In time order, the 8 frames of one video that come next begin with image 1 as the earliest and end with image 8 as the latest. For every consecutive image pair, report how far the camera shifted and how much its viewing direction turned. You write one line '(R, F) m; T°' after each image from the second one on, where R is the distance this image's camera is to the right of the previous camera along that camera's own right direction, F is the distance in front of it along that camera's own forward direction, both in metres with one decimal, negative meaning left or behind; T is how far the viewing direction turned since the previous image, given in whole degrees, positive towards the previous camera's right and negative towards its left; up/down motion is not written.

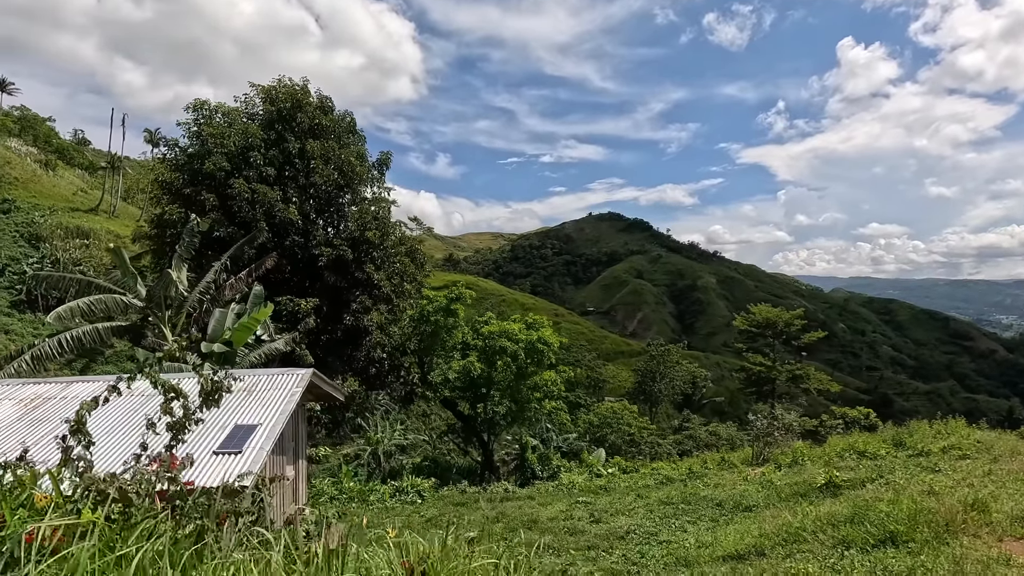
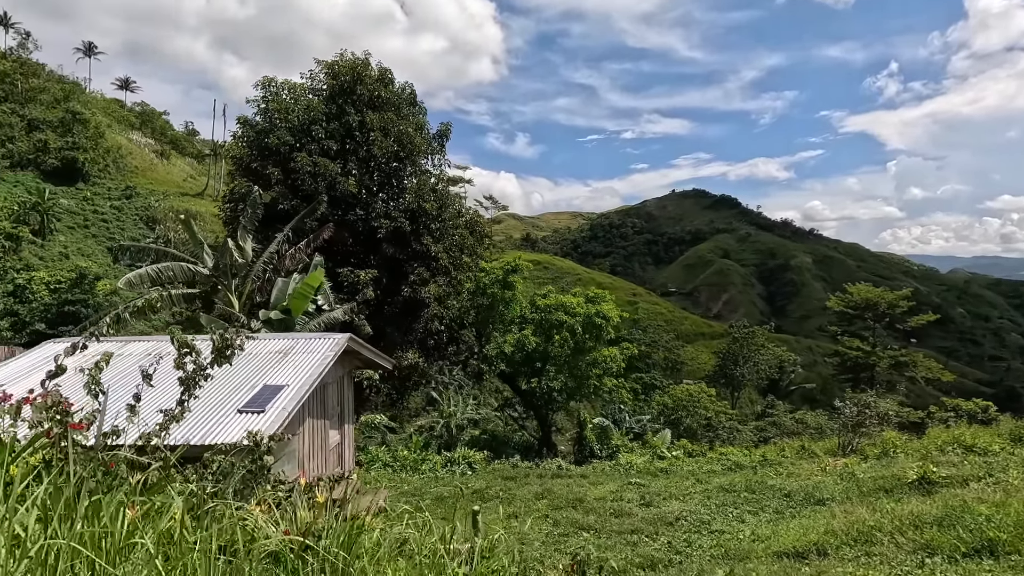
(+0.6, +0.5) m; -8°
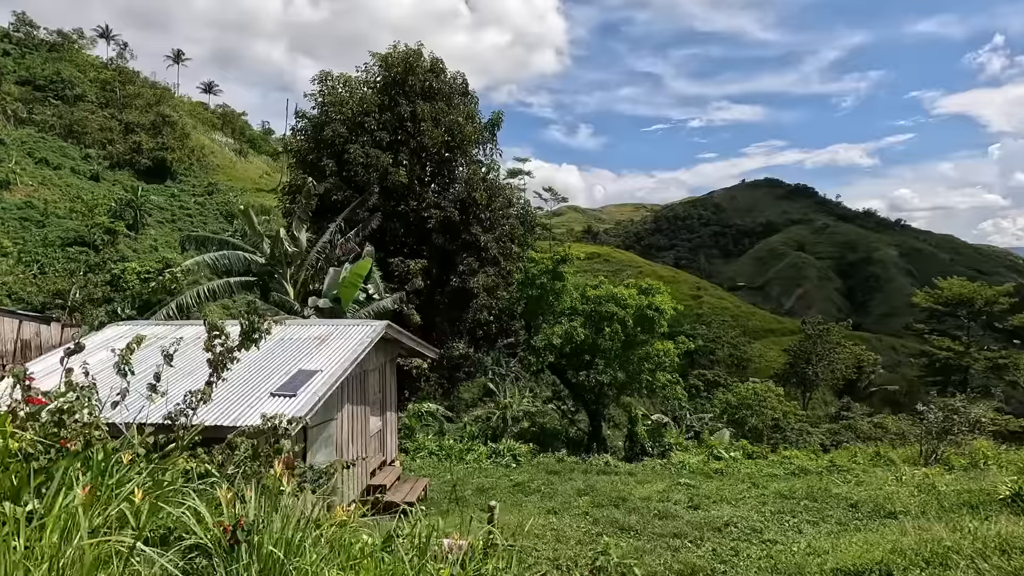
(+0.3, +0.3) m; -7°
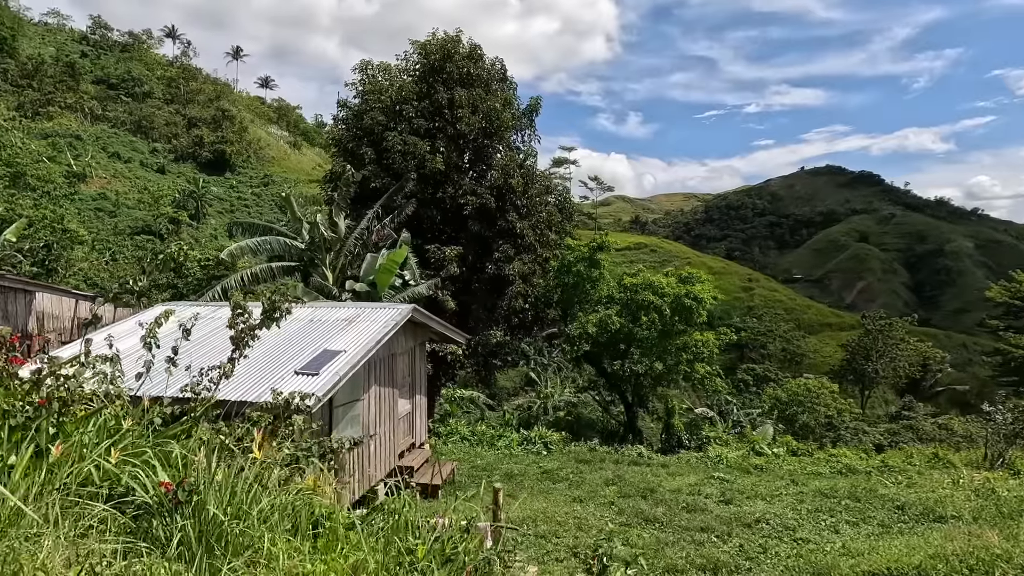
(+0.3, +0.1) m; -5°
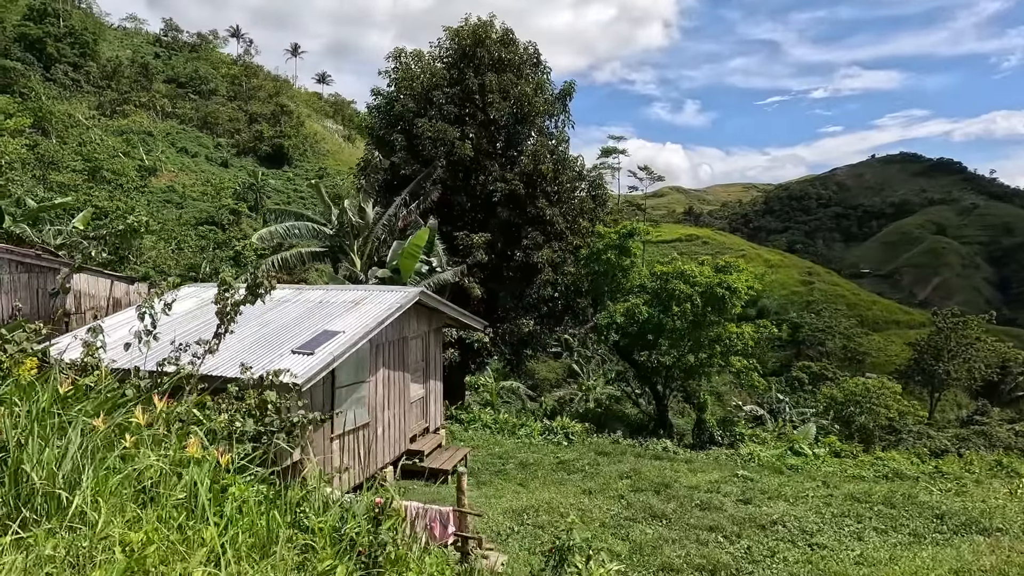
(+0.6, +0.2) m; -5°
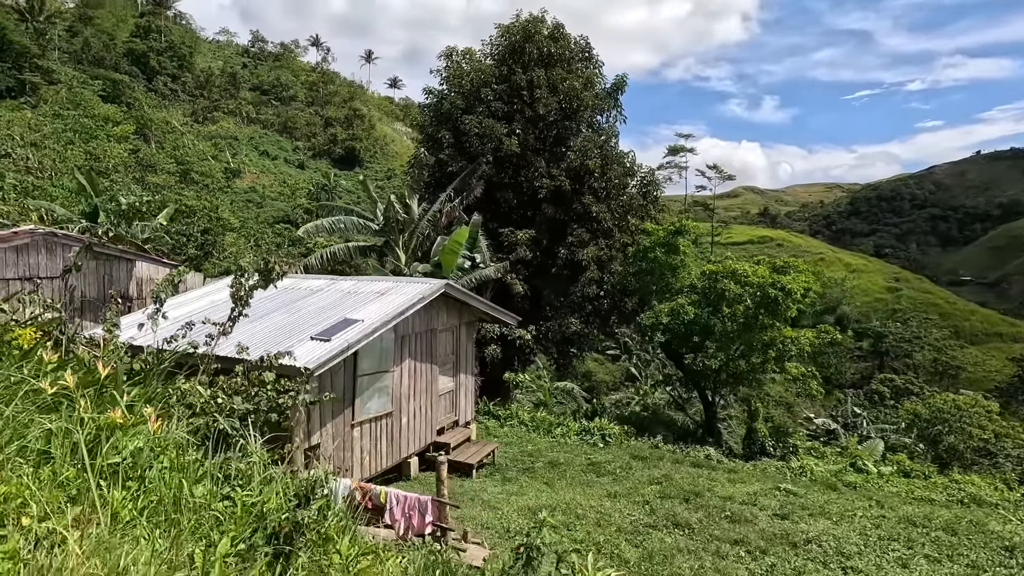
(+0.6, +0.2) m; -7°
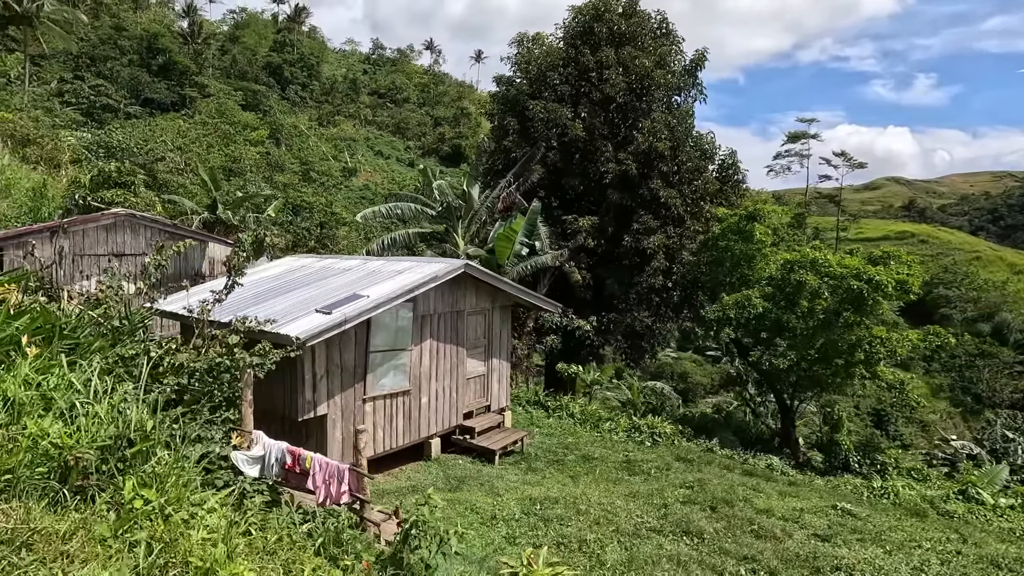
(+1.2, +0.4) m; -11°
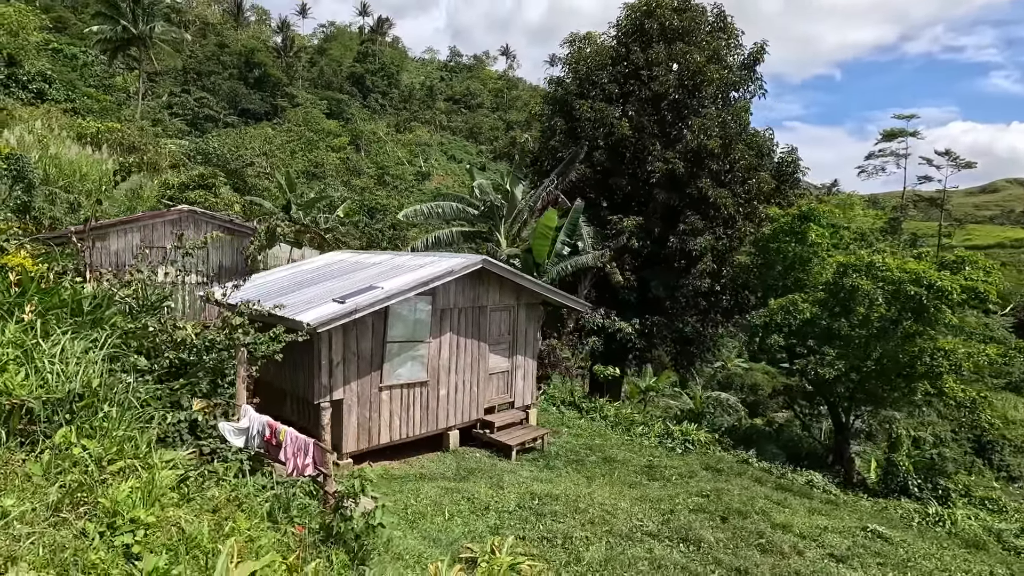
(+0.8, 0.0) m; -8°
